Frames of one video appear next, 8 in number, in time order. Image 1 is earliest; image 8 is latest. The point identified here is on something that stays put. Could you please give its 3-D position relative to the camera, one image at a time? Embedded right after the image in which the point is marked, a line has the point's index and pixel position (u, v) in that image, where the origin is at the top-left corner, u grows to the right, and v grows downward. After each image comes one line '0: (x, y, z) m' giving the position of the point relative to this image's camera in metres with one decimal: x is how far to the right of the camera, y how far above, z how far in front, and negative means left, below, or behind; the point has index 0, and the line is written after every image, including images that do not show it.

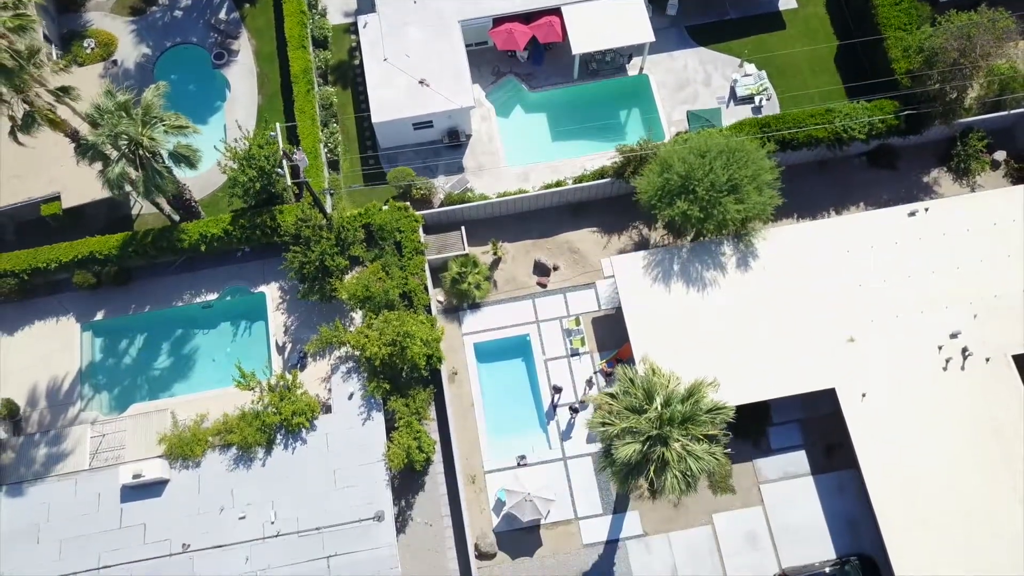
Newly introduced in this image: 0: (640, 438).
0: (+2.1, -2.5, +18.3) m
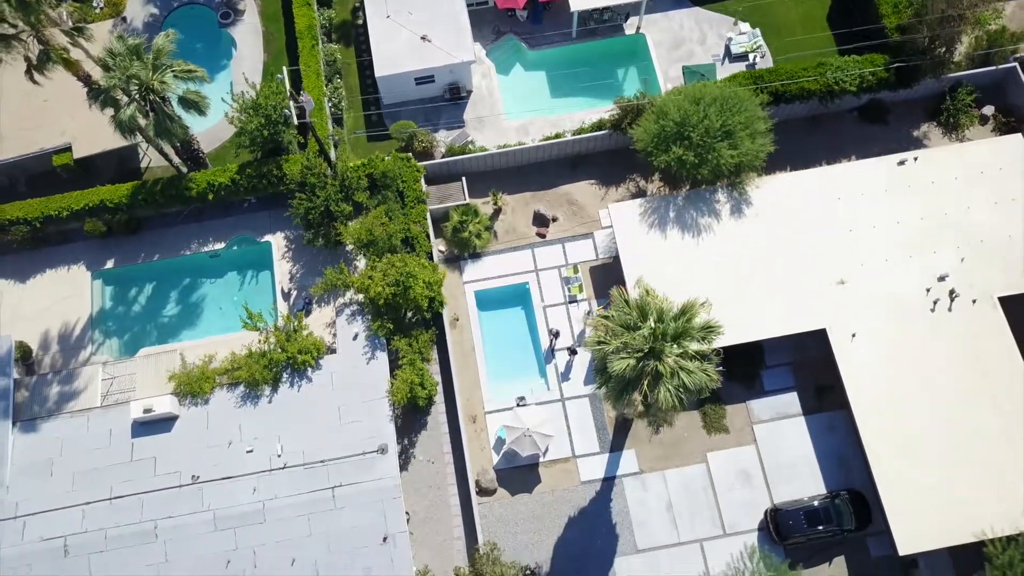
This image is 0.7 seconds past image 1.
0: (+2.1, -1.1, +19.0) m
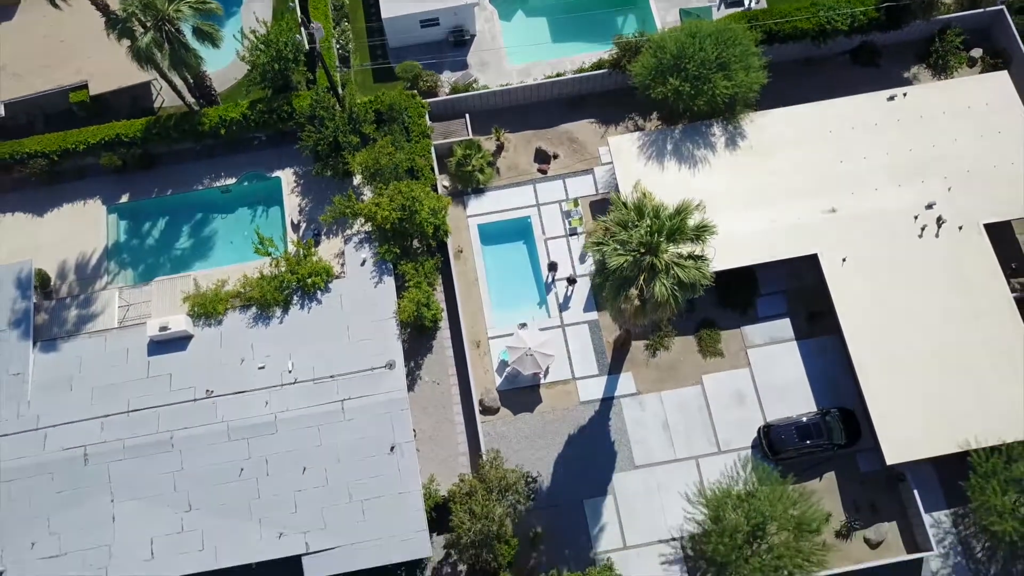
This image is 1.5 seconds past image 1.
0: (+2.2, +0.7, +20.0) m
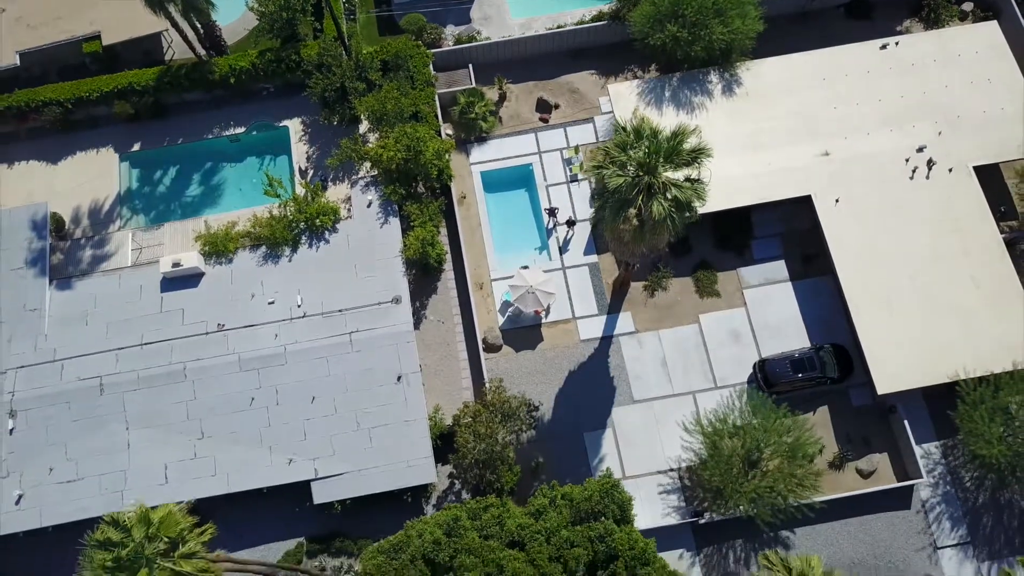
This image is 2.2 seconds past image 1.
0: (+2.2, +2.2, +20.7) m
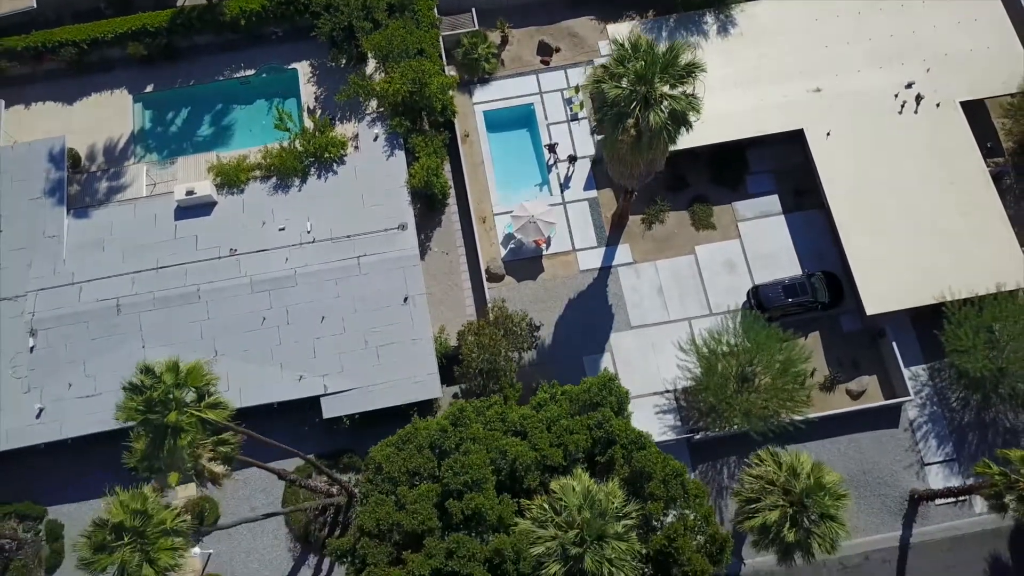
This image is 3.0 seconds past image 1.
0: (+2.3, +4.1, +21.7) m
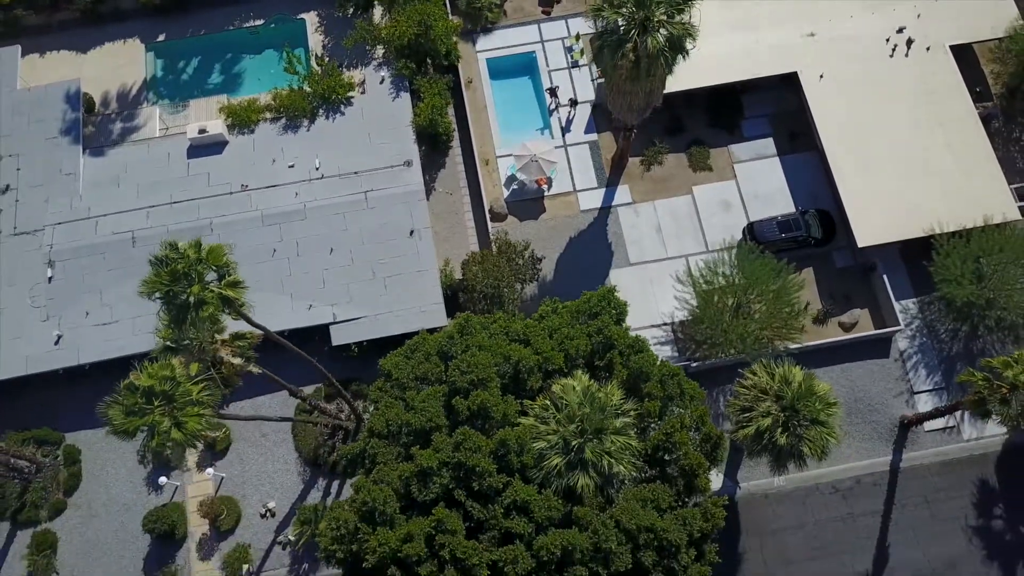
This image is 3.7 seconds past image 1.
0: (+2.4, +5.8, +22.6) m
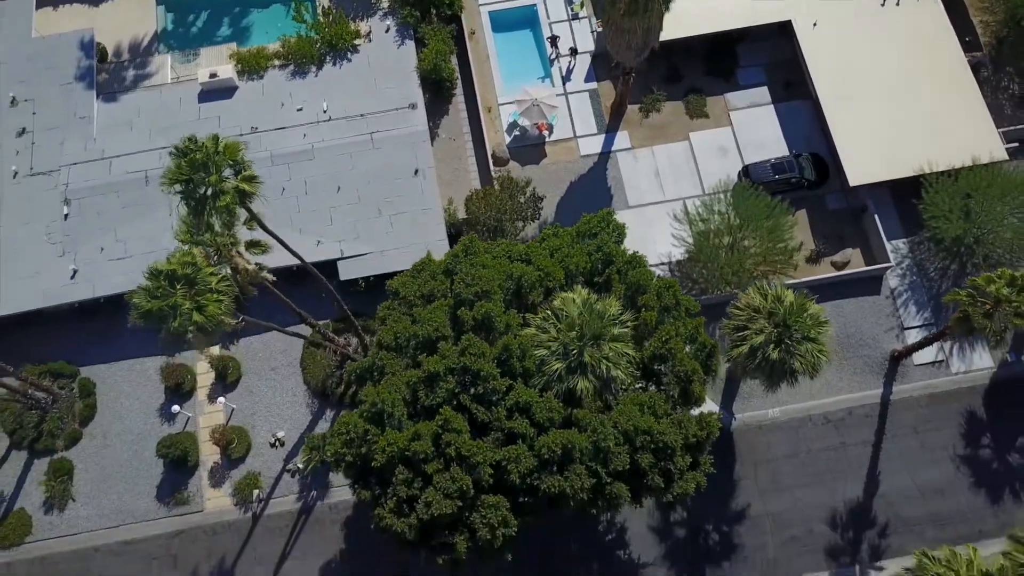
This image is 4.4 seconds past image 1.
0: (+2.4, +7.4, +23.4) m
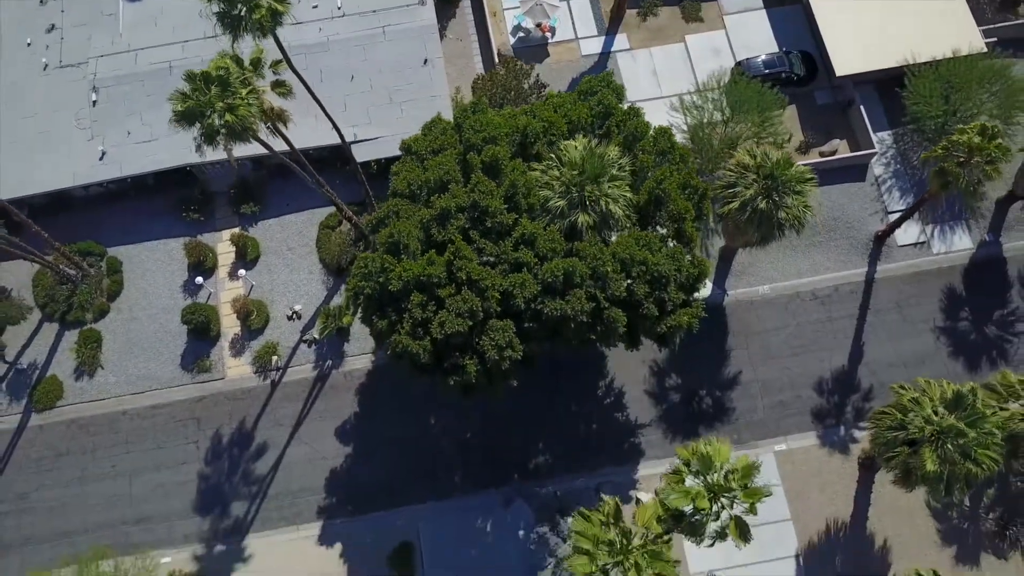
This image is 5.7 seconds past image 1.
0: (+2.5, +10.5, +25.0) m
